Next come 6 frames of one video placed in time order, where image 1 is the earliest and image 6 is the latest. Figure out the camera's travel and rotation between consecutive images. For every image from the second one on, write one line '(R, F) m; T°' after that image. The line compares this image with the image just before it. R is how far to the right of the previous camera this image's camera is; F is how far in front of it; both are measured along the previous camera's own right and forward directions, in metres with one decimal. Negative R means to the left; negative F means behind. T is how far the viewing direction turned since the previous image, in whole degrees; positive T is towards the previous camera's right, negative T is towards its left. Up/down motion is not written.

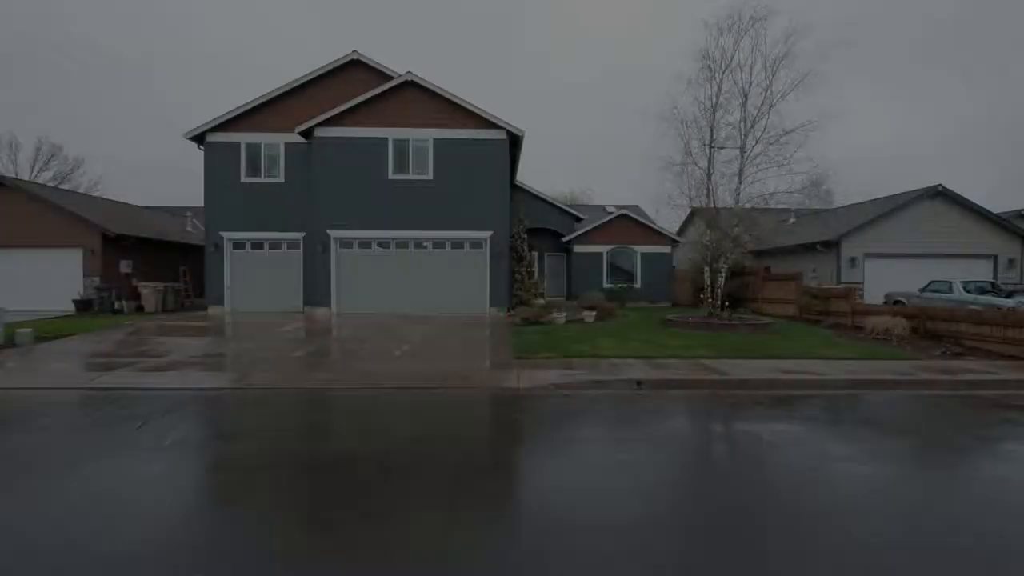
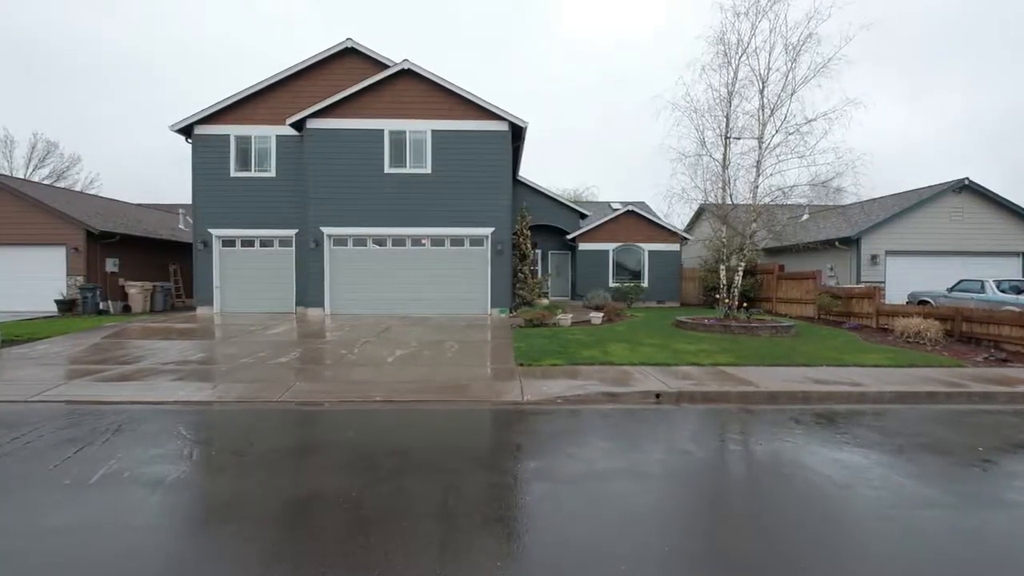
(0.0, +1.0) m; 0°
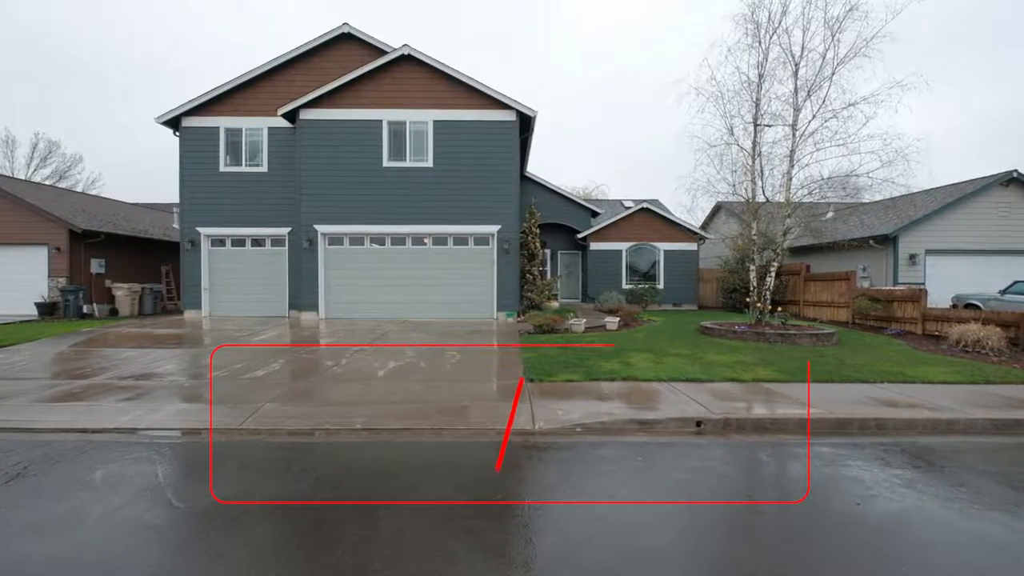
(0.0, +1.4) m; -1°
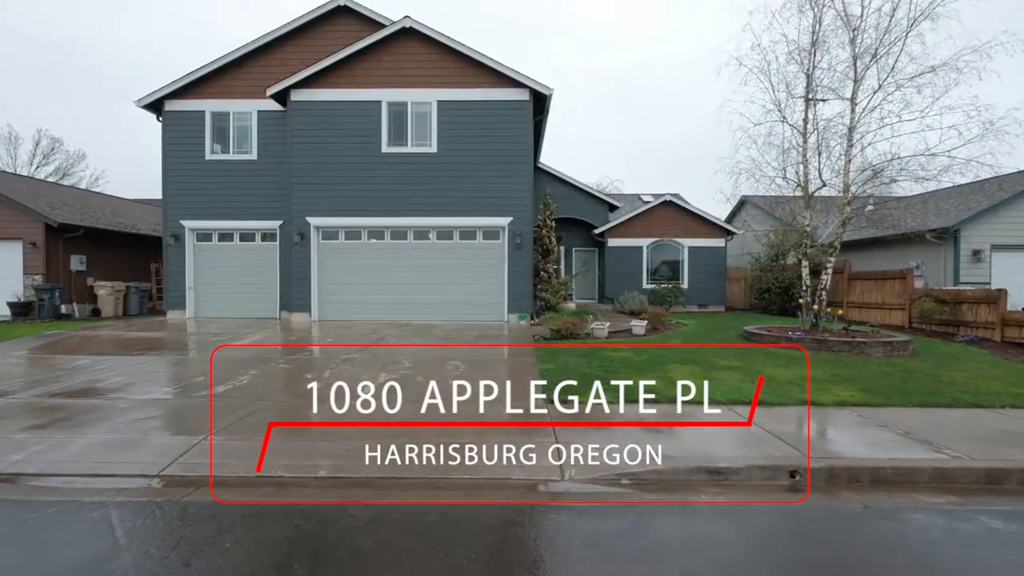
(-0.1, +1.8) m; -1°
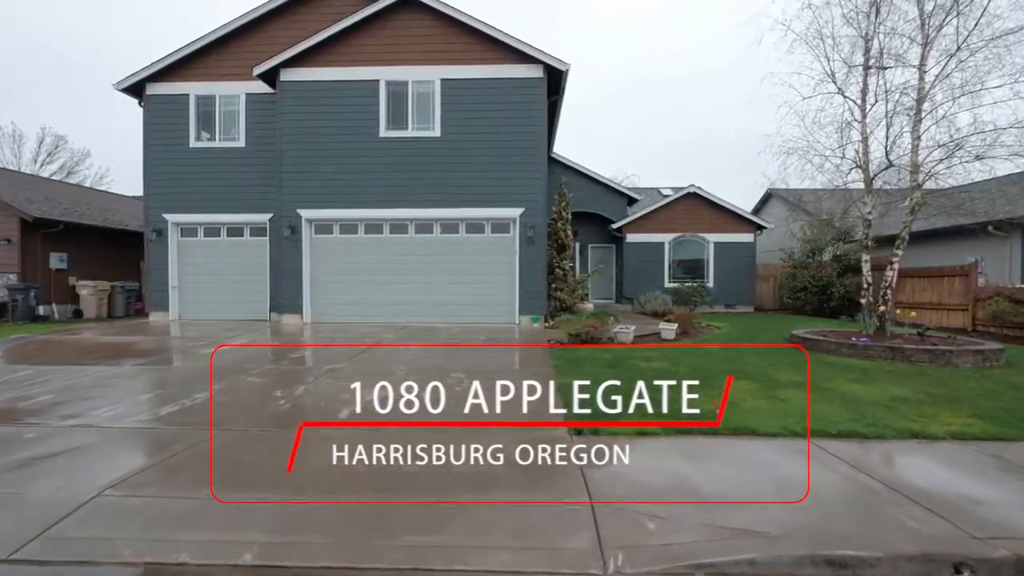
(0.0, +1.6) m; -1°
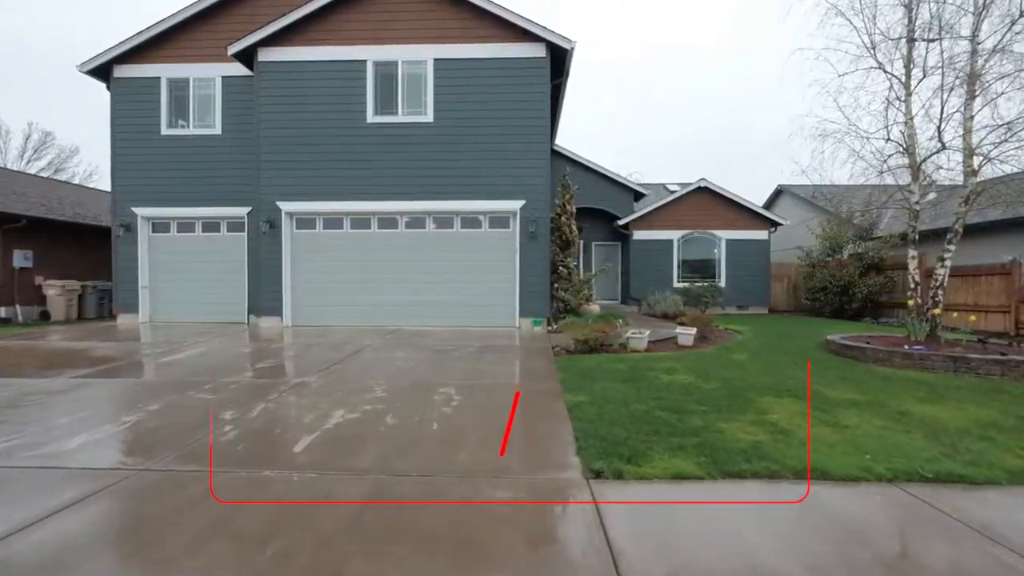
(0.0, +1.2) m; 0°
